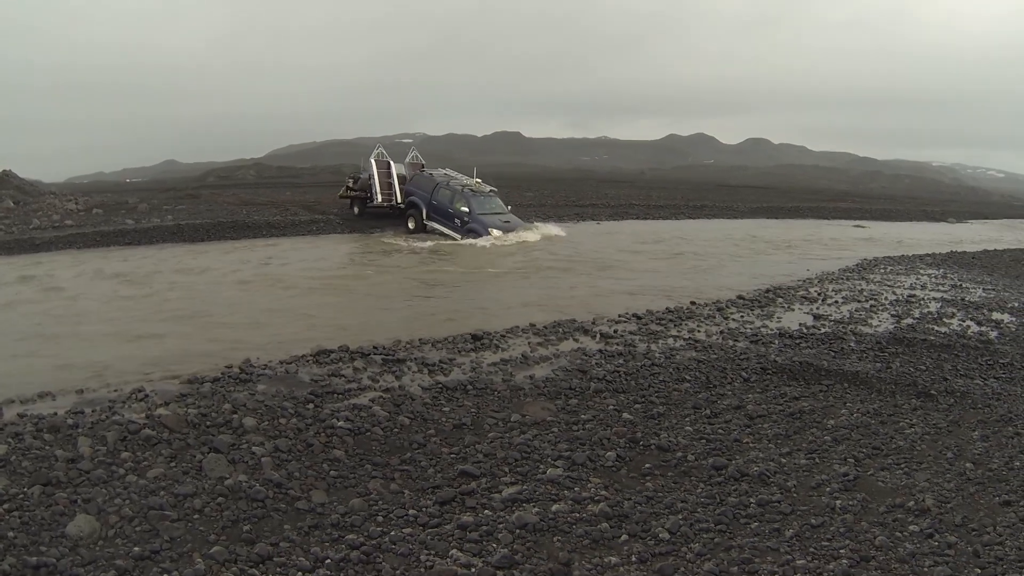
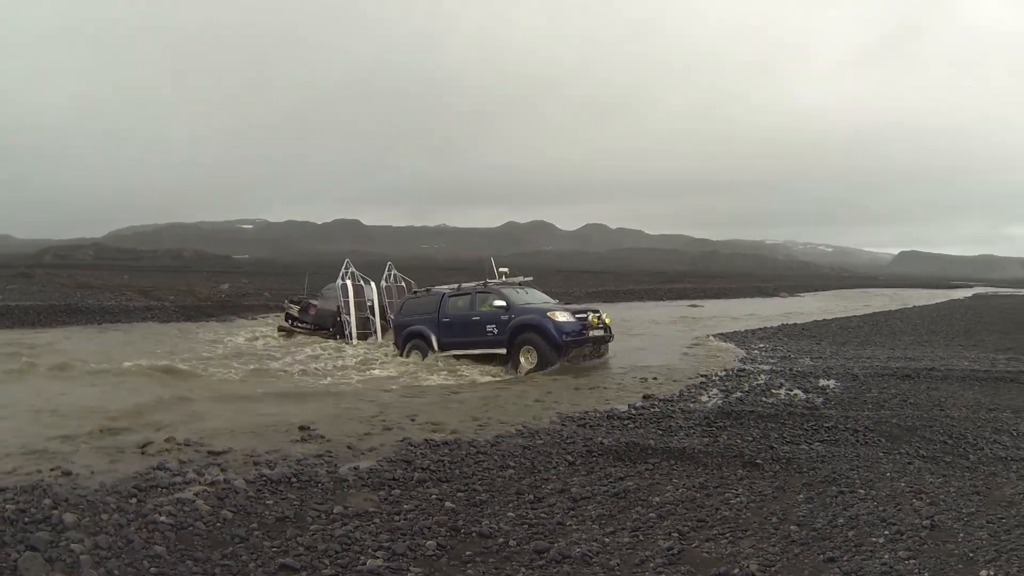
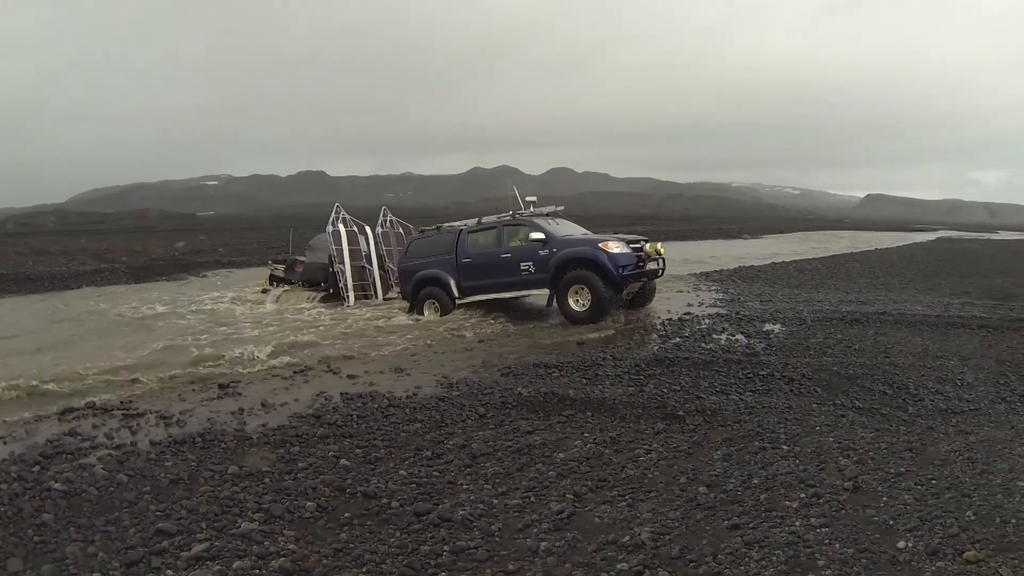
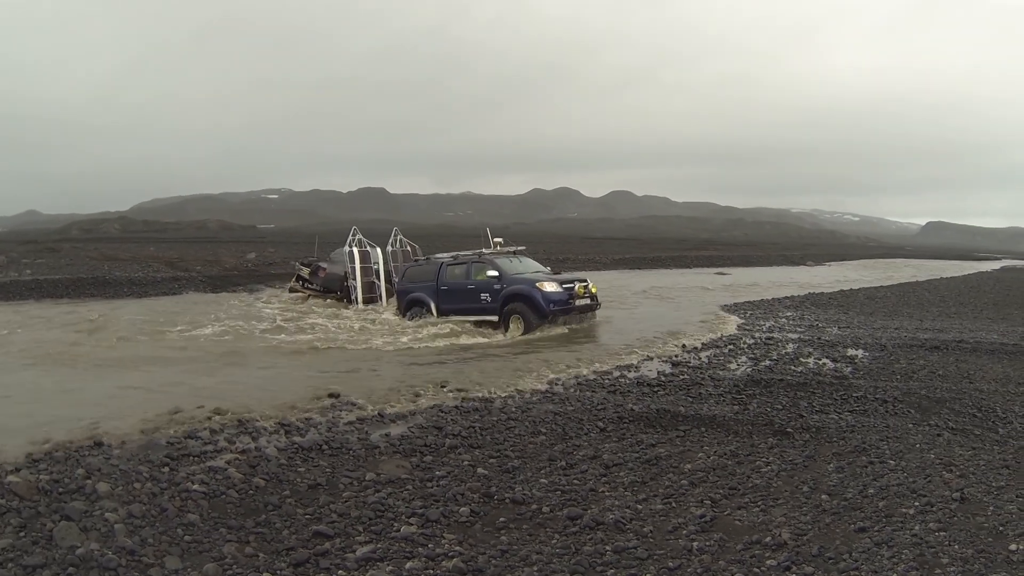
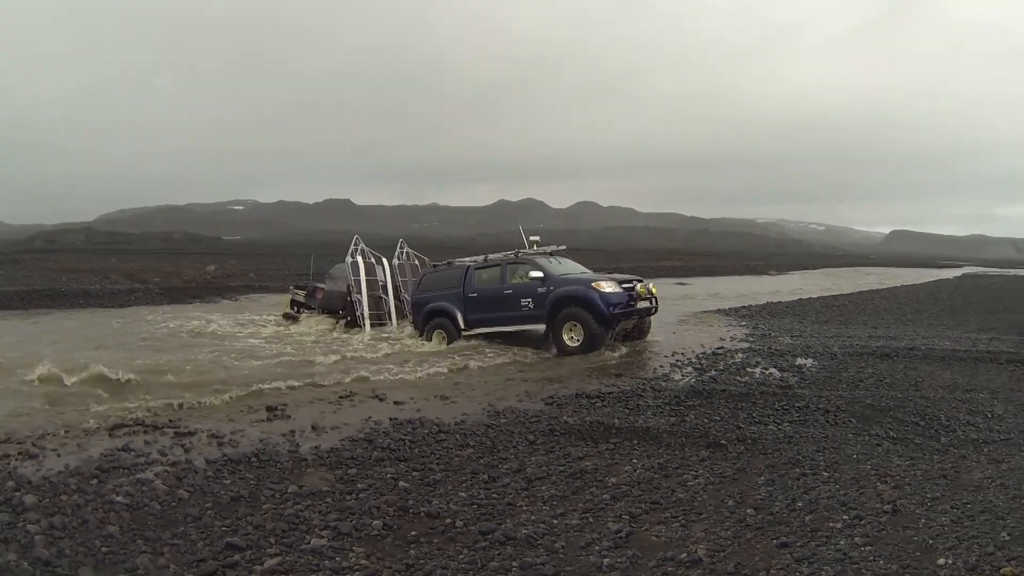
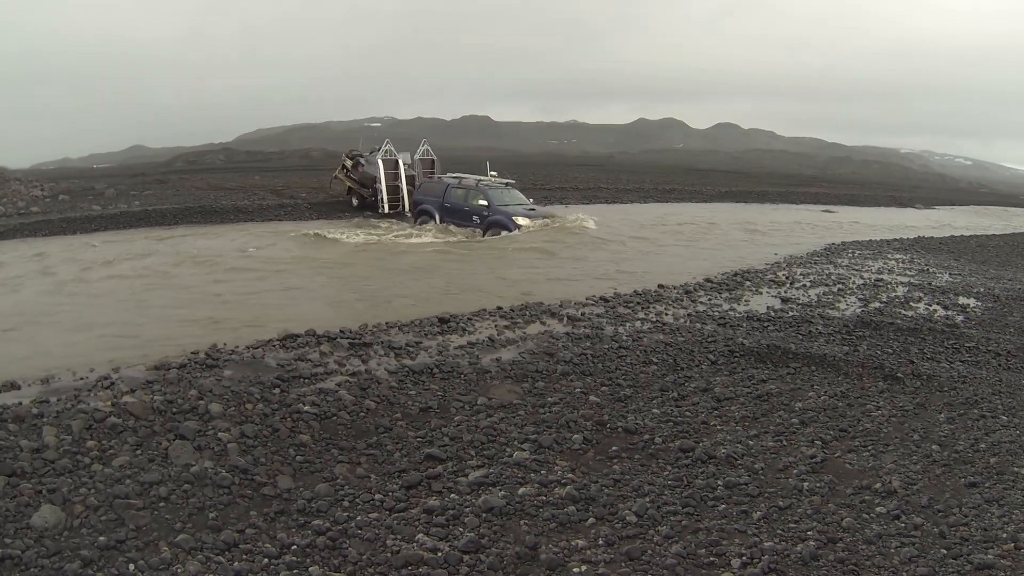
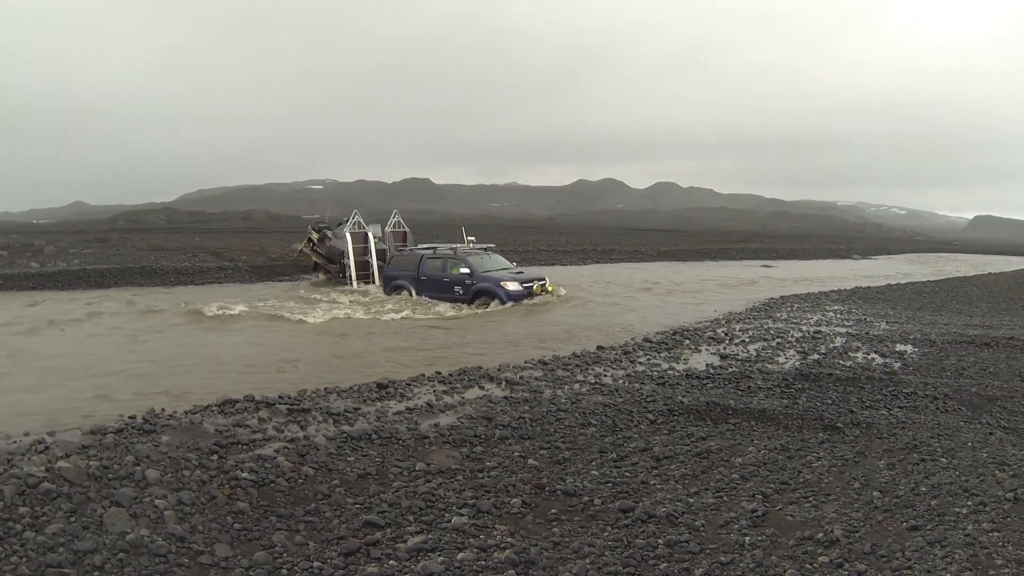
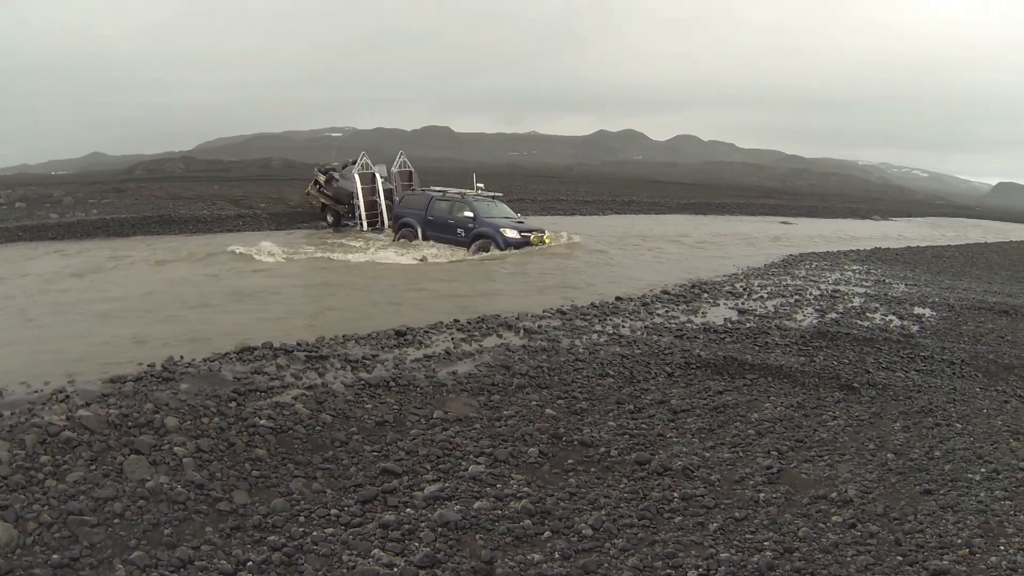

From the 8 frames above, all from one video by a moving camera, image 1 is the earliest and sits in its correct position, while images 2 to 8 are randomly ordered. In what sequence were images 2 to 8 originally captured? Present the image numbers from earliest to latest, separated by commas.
6, 8, 7, 4, 2, 5, 3
